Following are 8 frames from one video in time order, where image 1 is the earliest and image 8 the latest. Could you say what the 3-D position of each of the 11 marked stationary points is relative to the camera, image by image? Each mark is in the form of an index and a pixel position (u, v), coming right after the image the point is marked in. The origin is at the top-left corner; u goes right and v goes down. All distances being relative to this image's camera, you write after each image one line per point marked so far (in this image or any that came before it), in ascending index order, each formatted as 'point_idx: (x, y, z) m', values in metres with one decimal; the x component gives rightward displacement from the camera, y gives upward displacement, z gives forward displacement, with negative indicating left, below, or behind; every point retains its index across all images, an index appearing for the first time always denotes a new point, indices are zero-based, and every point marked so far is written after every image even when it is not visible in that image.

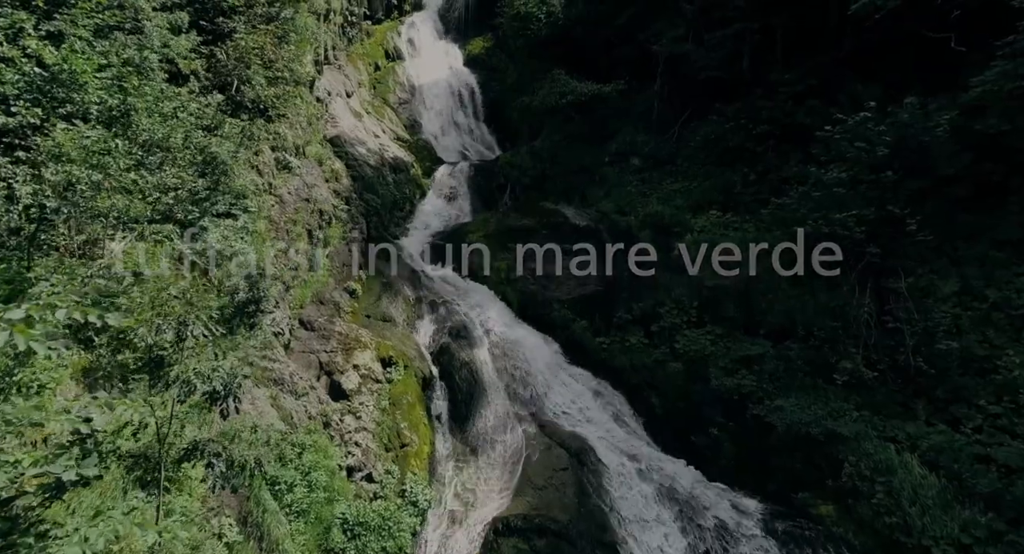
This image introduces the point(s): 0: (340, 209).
0: (-3.8, +1.4, +10.6) m
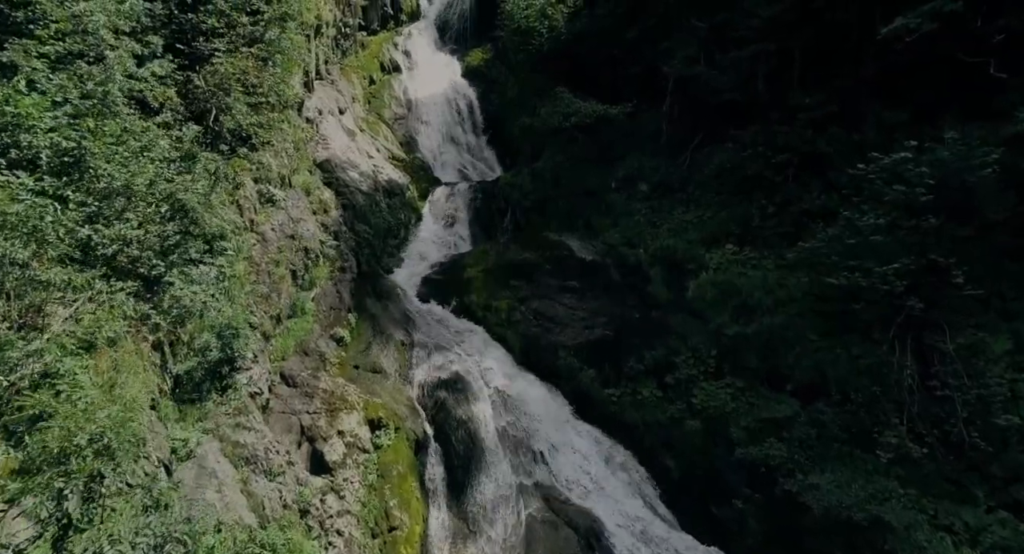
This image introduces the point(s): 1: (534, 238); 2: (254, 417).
0: (-3.8, +0.6, +9.9) m
1: (+0.4, +0.9, +11.0) m
2: (-3.5, -1.9, +6.5) m
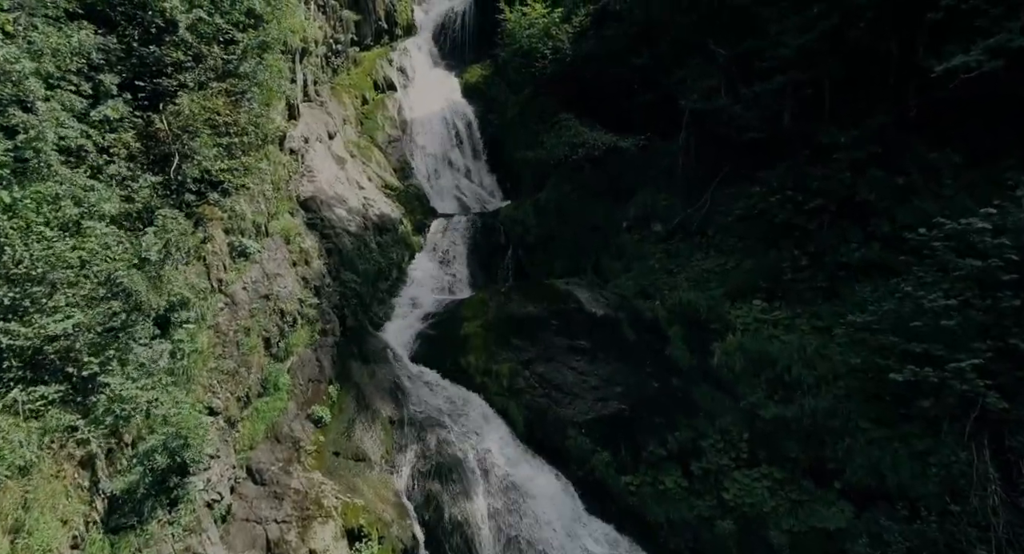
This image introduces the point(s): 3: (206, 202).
0: (-3.7, -0.5, +8.9) m
1: (+0.5, -0.2, +9.9) m
2: (-3.4, -2.9, +5.5) m
3: (-5.0, +1.3, +8.0) m
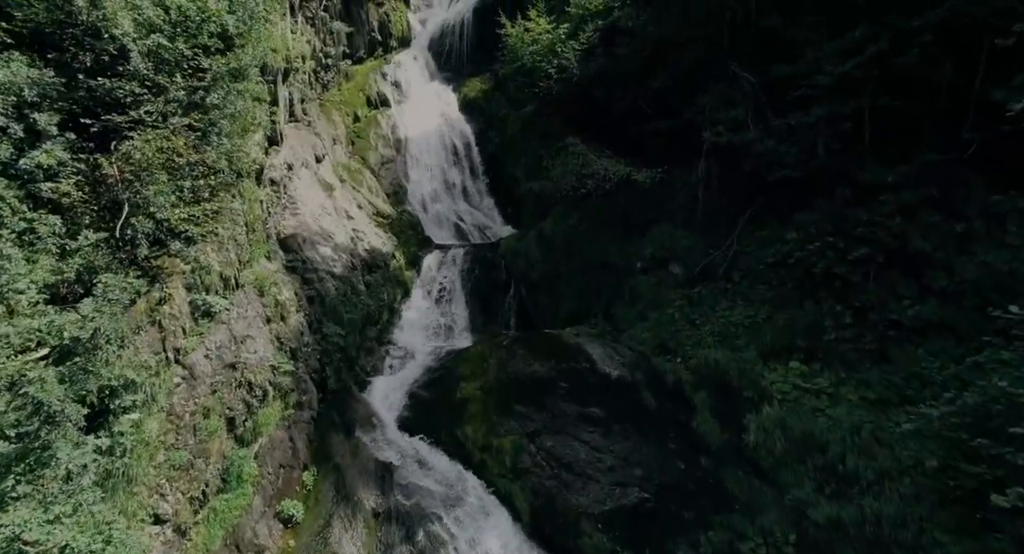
0: (-3.7, -1.4, +7.8) m
1: (+0.5, -1.1, +8.9) m
2: (-3.4, -3.8, +4.4) m
3: (-4.9, +0.4, +6.9) m
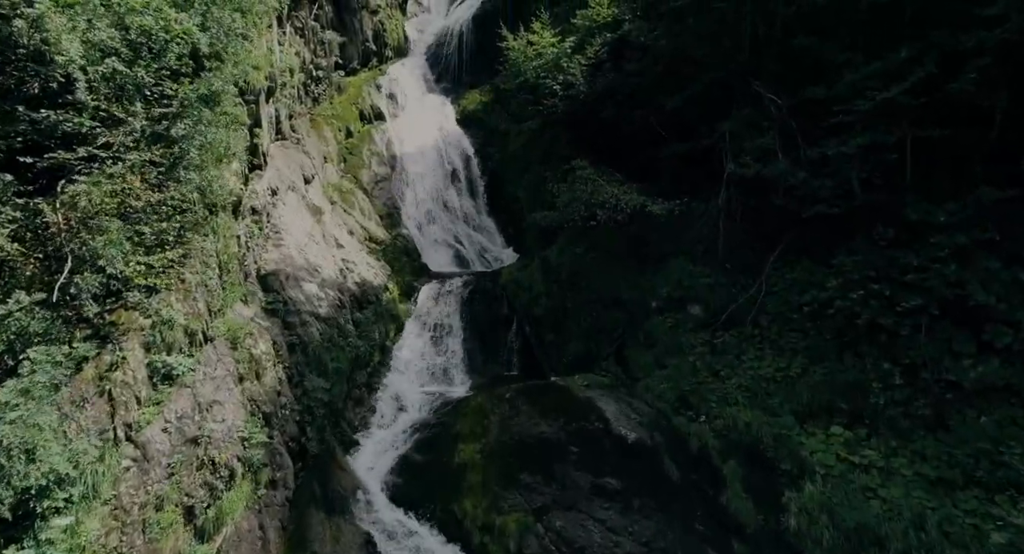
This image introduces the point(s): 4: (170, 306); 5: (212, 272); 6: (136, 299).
0: (-3.6, -2.1, +6.9) m
1: (+0.6, -1.8, +8.0) m
2: (-3.3, -4.5, +3.5) m
3: (-4.9, -0.4, +6.1) m
4: (-4.6, -0.4, +6.5) m
5: (-4.6, +0.1, +7.6) m
6: (-4.8, -0.3, +6.1) m
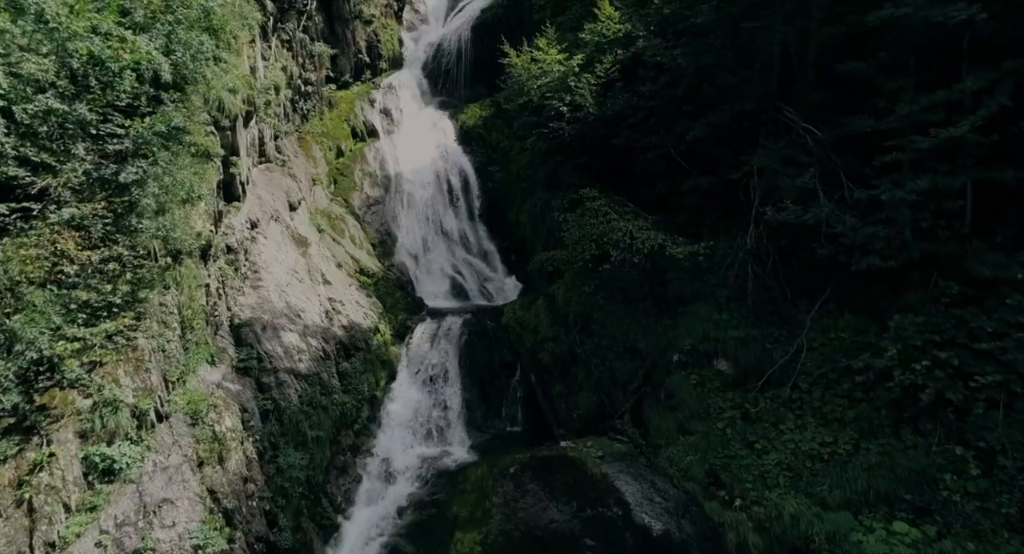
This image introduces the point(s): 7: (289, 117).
0: (-3.5, -3.0, +5.9) m
1: (+0.6, -2.7, +7.0) m
2: (-3.2, -5.3, +2.5) m
3: (-4.8, -1.2, +5.1) m
4: (-4.5, -1.2, +5.5) m
5: (-4.6, -0.7, +6.6) m
6: (-4.7, -1.1, +5.1) m
7: (-6.2, +4.4, +13.5) m
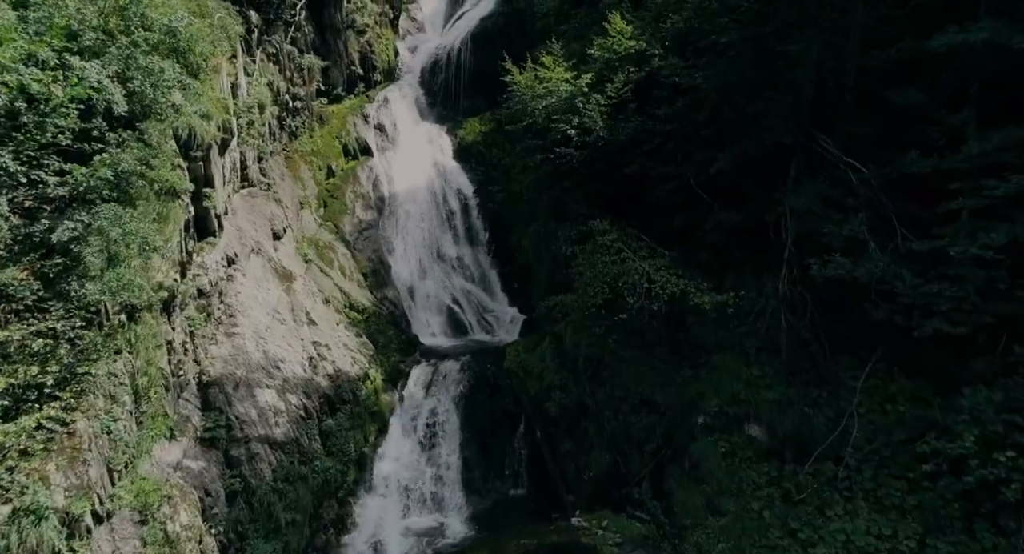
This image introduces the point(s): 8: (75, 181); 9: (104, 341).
0: (-3.5, -3.7, +5.0) m
1: (+0.7, -3.4, +6.1) m
2: (-3.2, -6.1, +1.5) m
3: (-4.7, -2.0, +4.1) m
4: (-4.5, -2.0, +4.6) m
5: (-4.5, -1.5, +5.6) m
6: (-4.6, -1.9, +4.2) m
7: (-6.1, +3.6, +12.6) m
8: (-4.8, +1.1, +5.4) m
9: (-4.6, -0.7, +5.4) m
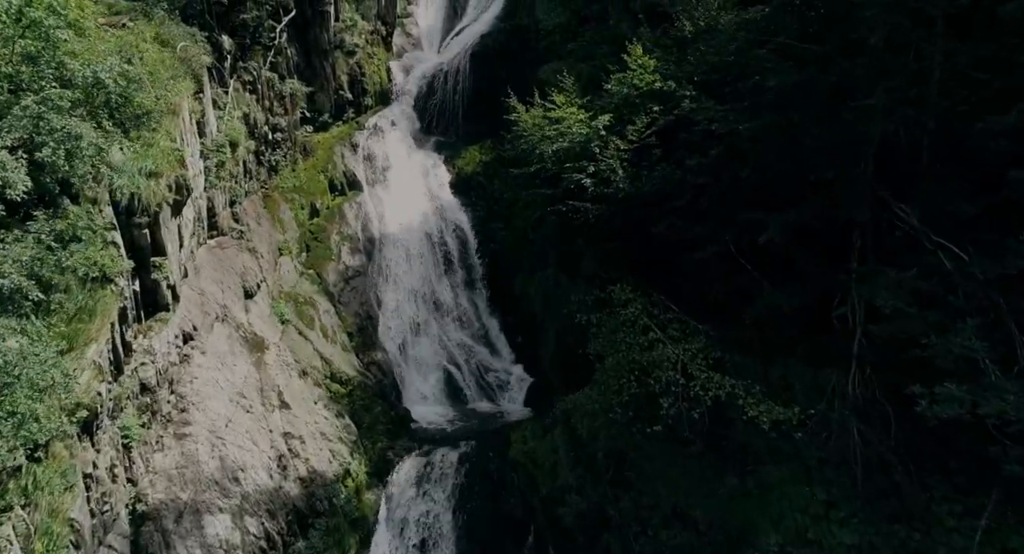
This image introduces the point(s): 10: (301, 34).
0: (-3.4, -5.0, +3.5) m
1: (+0.8, -4.7, +4.6) m
2: (-3.0, -7.3, +0.1) m
3: (-4.6, -3.2, +2.7) m
4: (-4.4, -3.2, +3.2) m
5: (-4.4, -2.8, +4.2) m
6: (-4.5, -3.1, +2.8) m
7: (-6.1, +2.3, +11.3) m
8: (-4.7, -0.2, +4.0) m
9: (-4.5, -2.0, +4.0) m
10: (-5.9, +6.7, +13.6) m
